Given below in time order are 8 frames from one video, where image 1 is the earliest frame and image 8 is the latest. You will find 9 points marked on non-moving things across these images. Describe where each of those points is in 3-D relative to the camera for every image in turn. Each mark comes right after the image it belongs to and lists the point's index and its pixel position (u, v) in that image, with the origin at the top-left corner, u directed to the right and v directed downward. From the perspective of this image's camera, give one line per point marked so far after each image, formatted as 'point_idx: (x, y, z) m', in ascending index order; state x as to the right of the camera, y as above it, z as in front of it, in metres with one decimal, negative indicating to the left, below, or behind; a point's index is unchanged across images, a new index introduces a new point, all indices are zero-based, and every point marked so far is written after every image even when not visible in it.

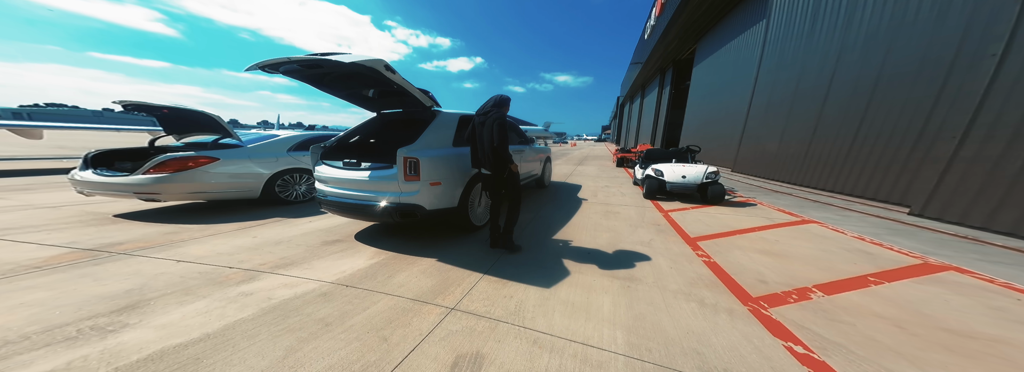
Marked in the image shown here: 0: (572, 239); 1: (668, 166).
0: (+0.8, -0.6, +2.9) m
1: (+3.0, +0.3, +4.8) m
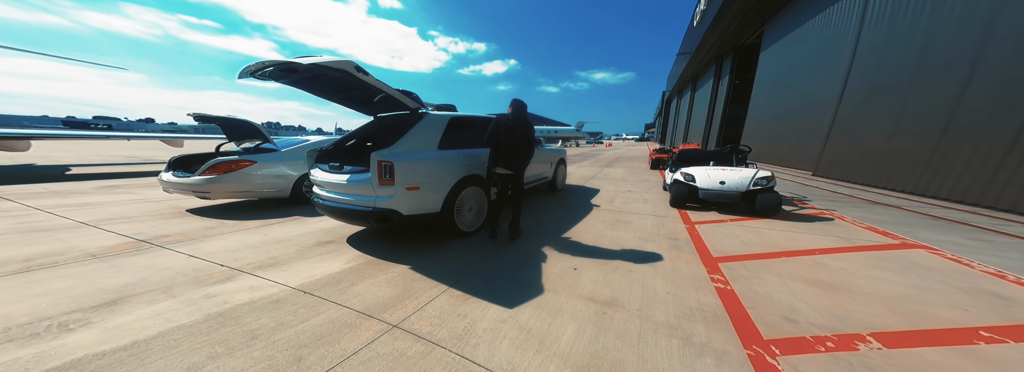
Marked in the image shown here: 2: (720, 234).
0: (+0.7, -0.7, +2.6) m
1: (+3.2, +0.2, +4.2) m
2: (+2.6, -0.5, +3.1) m
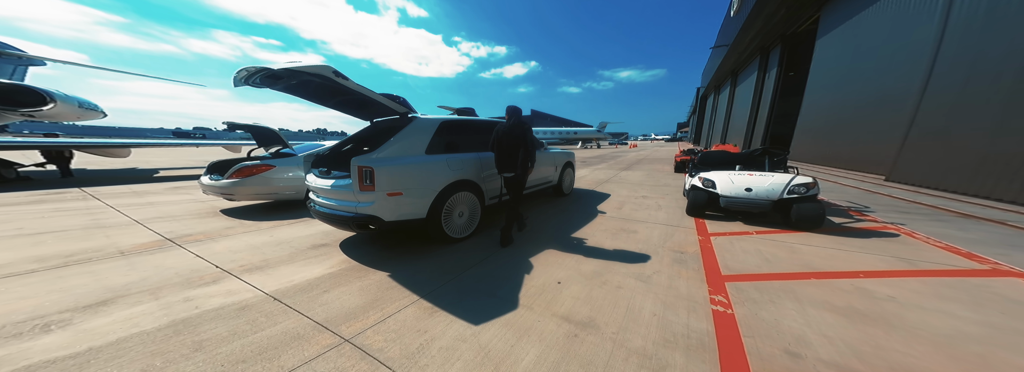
0: (+0.6, -0.8, +2.5) m
1: (+3.2, +0.1, +3.8) m
2: (+2.5, -0.6, +2.8) m
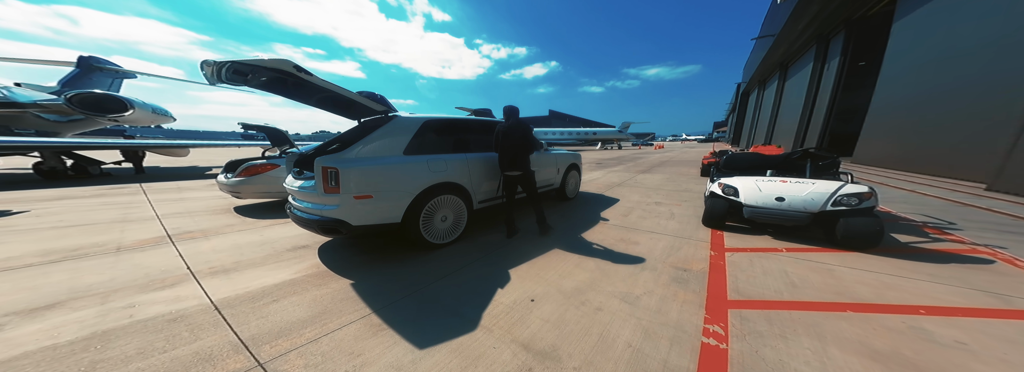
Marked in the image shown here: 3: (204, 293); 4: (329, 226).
0: (+0.4, -0.8, +2.2) m
1: (+3.1, 0.0, +3.3) m
2: (+2.3, -0.7, +2.4) m
3: (-1.8, -0.6, +1.5) m
4: (-1.5, -0.3, +2.1) m
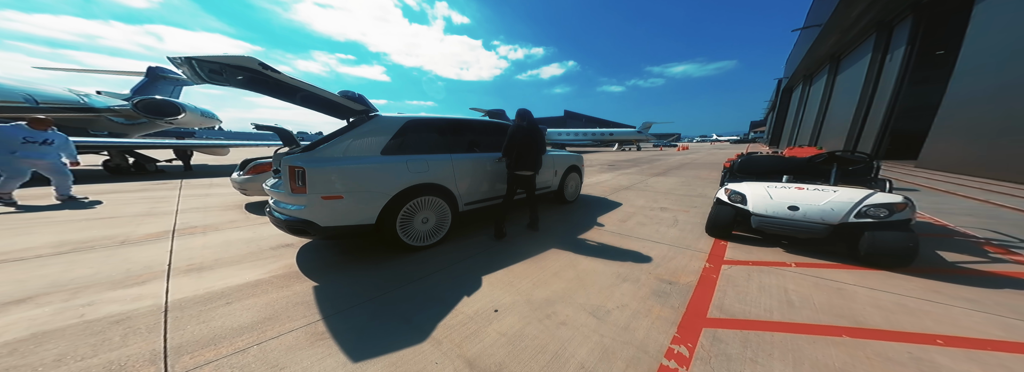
0: (+0.1, -0.8, +2.1) m
1: (+2.9, 0.0, +3.0) m
2: (+2.1, -0.8, +2.1) m
3: (-2.1, -0.6, +1.6) m
4: (-1.7, -0.3, +2.1) m
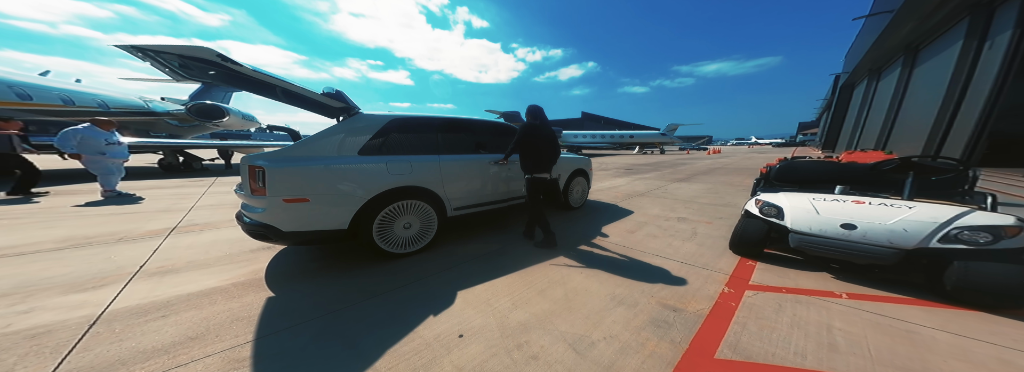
0: (0.0, -0.9, +1.8) m
1: (+2.8, -0.1, +2.5) m
2: (+1.9, -0.8, +1.7) m
3: (-2.3, -0.6, +1.5) m
4: (-1.9, -0.3, +2.0) m
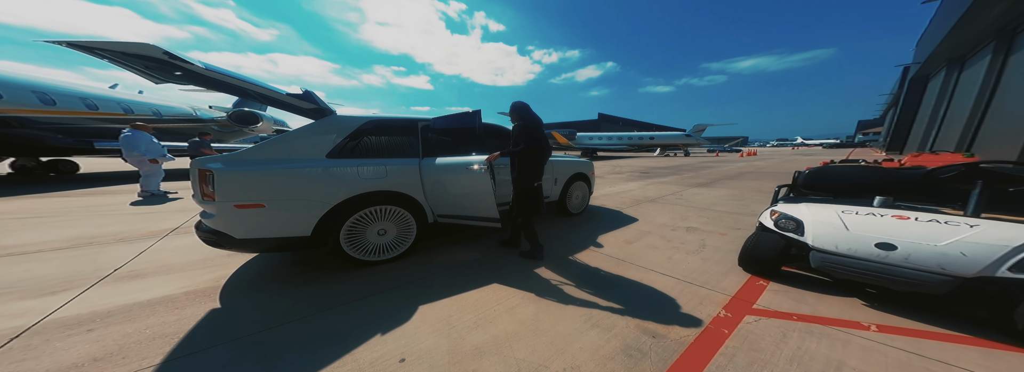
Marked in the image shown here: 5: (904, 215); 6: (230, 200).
0: (-0.3, -0.9, +1.6) m
1: (+2.6, -0.2, +2.1) m
2: (+1.6, -0.9, +1.4) m
3: (-2.6, -0.7, +1.5) m
4: (-2.1, -0.4, +1.9) m
5: (+2.9, -0.2, +1.9) m
6: (-1.9, -0.1, +1.9) m
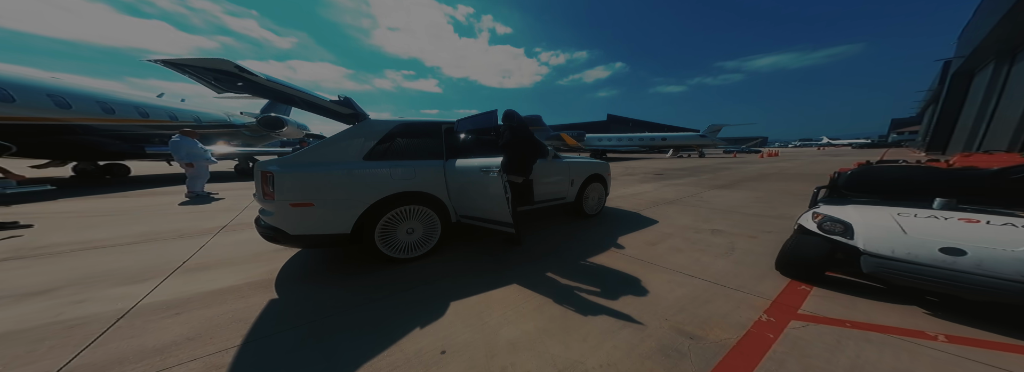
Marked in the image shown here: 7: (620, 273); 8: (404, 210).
0: (-0.1, -0.9, +1.7) m
1: (+2.8, -0.2, +2.1) m
2: (+1.8, -0.9, +1.4) m
3: (-2.4, -0.7, +1.7) m
4: (-1.9, -0.4, +2.1) m
5: (+3.1, -0.2, +1.9) m
6: (-1.7, -0.1, +2.1) m
7: (+1.0, -0.8, +2.4) m
8: (-1.0, -0.2, +2.5) m
